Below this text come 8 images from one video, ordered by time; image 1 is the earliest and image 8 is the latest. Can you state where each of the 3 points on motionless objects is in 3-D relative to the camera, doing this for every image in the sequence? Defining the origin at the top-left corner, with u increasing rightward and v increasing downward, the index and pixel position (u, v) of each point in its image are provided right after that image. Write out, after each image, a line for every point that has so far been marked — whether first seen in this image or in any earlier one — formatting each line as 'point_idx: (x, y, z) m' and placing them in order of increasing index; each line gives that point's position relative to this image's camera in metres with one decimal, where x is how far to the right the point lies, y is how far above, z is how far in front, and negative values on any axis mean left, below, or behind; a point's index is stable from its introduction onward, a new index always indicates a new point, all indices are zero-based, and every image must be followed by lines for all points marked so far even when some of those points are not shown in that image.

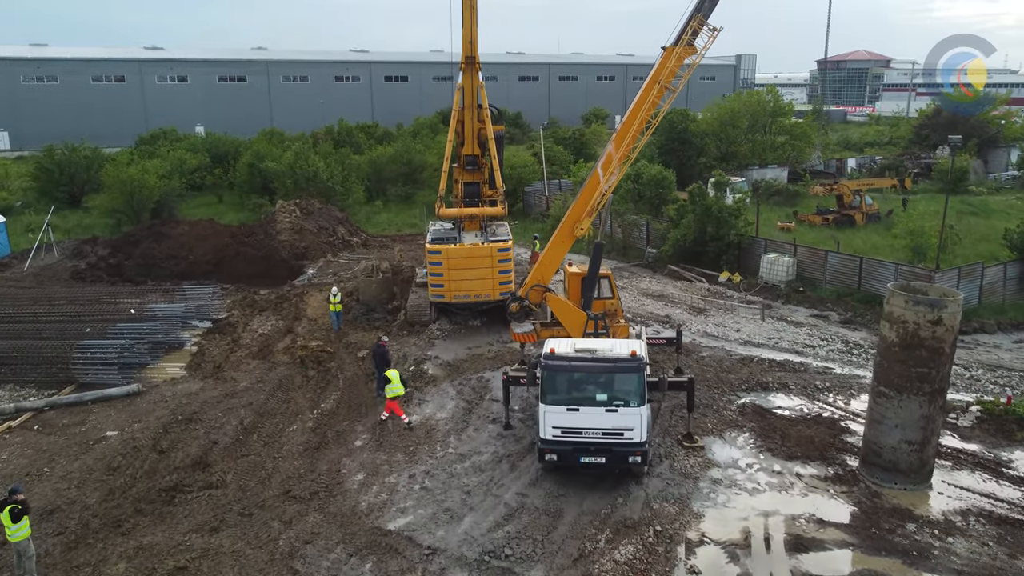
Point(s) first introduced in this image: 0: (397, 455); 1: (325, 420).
0: (-1.7, -2.5, +11.0) m
1: (-3.2, -2.2, +12.5) m
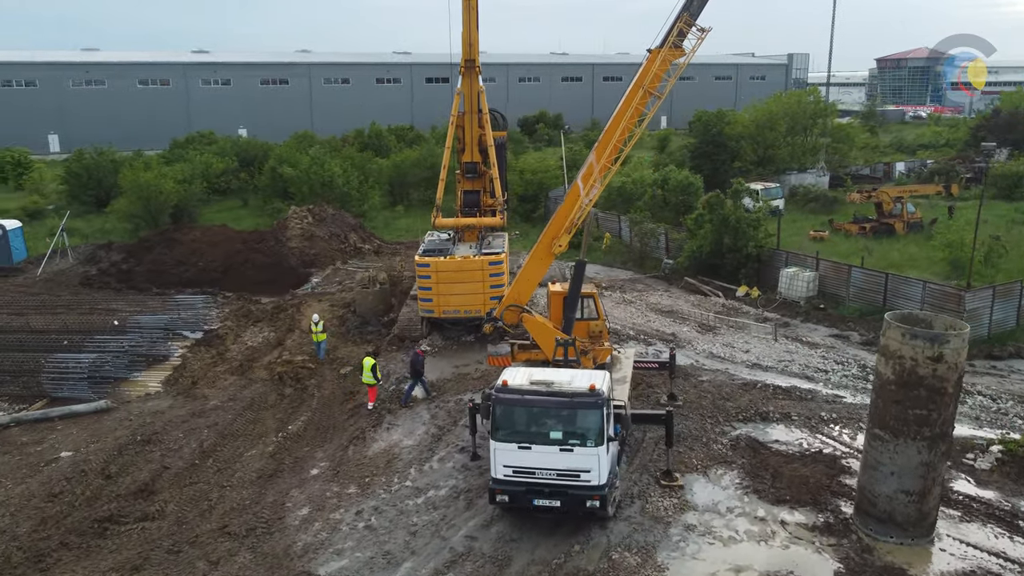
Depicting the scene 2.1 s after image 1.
0: (-2.3, -2.8, +10.3) m
1: (-3.6, -2.5, +11.9) m
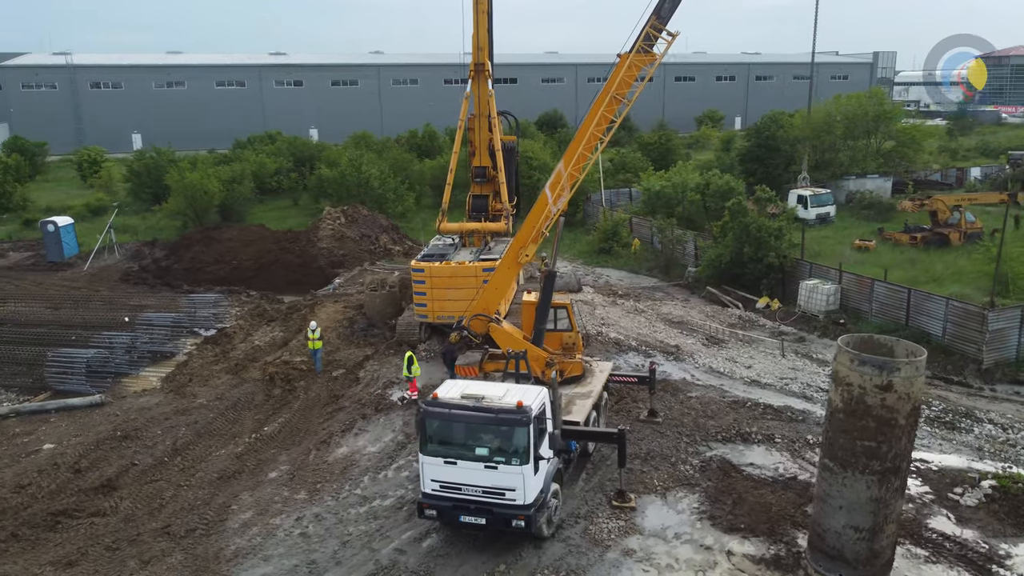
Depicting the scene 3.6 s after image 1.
0: (-3.0, -2.9, +10.4) m
1: (-4.2, -2.6, +12.1) m
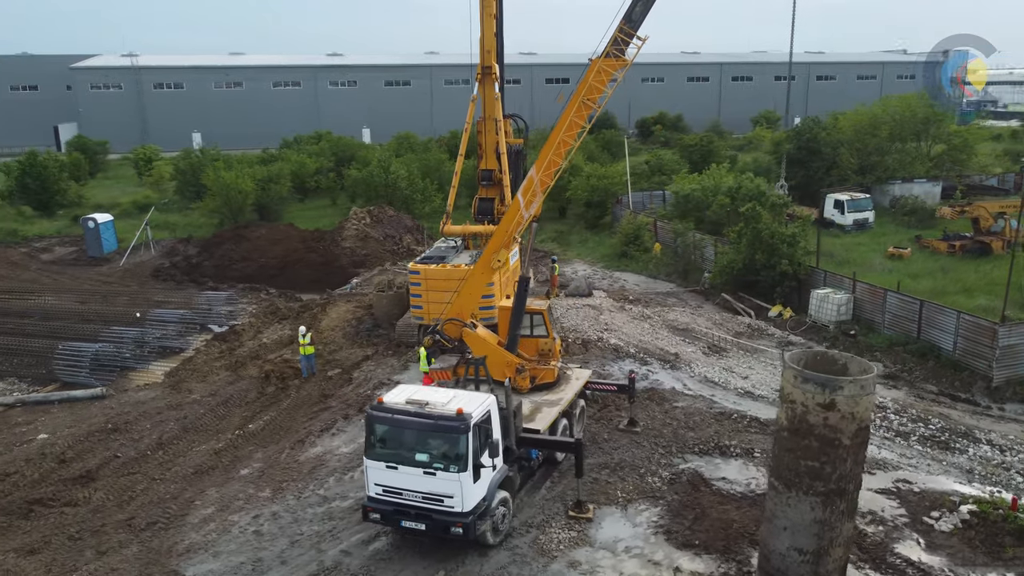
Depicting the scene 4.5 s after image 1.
0: (-3.5, -2.9, +10.6) m
1: (-4.6, -2.6, +12.4) m
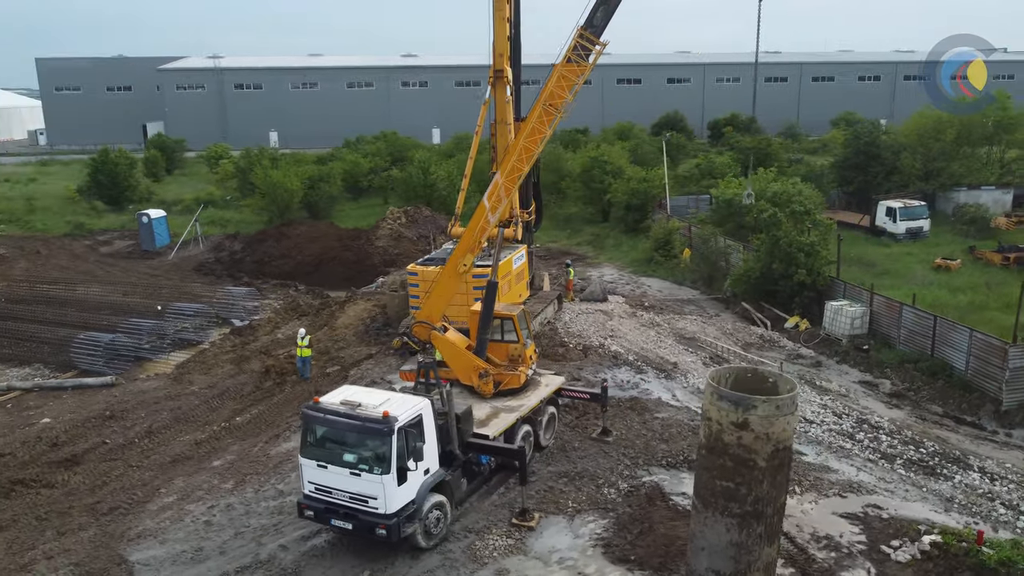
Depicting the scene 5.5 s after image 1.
0: (-4.2, -2.9, +11.0) m
1: (-5.1, -2.5, +12.9) m
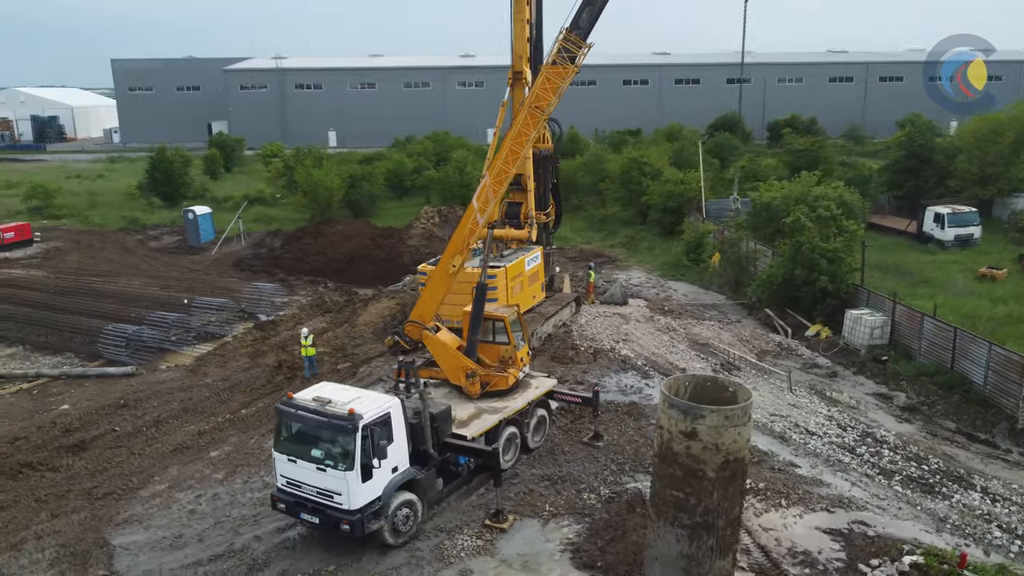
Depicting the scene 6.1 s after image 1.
0: (-4.5, -2.8, +11.4) m
1: (-5.2, -2.5, +13.3) m
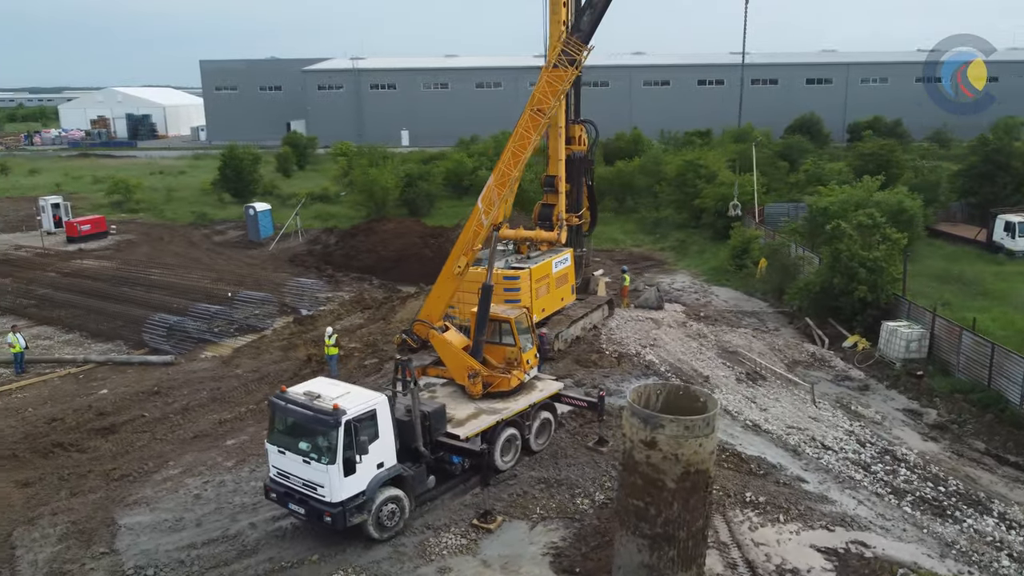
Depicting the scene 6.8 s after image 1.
0: (-4.5, -2.7, +11.9) m
1: (-5.0, -2.4, +13.9) m
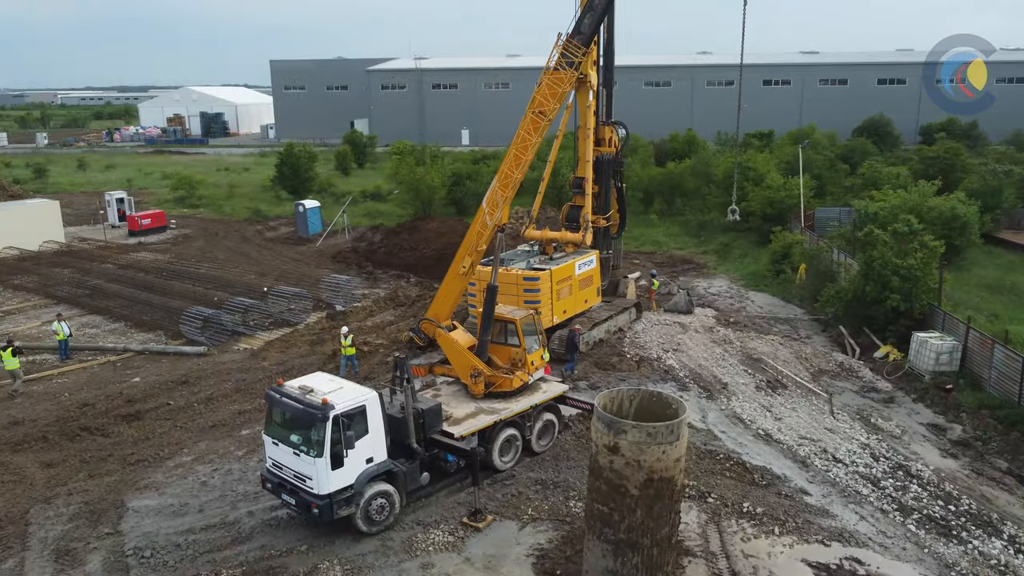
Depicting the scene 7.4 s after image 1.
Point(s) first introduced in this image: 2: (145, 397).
0: (-4.5, -2.7, +12.4) m
1: (-4.8, -2.3, +14.4) m
2: (-7.2, -2.1, +14.6) m
